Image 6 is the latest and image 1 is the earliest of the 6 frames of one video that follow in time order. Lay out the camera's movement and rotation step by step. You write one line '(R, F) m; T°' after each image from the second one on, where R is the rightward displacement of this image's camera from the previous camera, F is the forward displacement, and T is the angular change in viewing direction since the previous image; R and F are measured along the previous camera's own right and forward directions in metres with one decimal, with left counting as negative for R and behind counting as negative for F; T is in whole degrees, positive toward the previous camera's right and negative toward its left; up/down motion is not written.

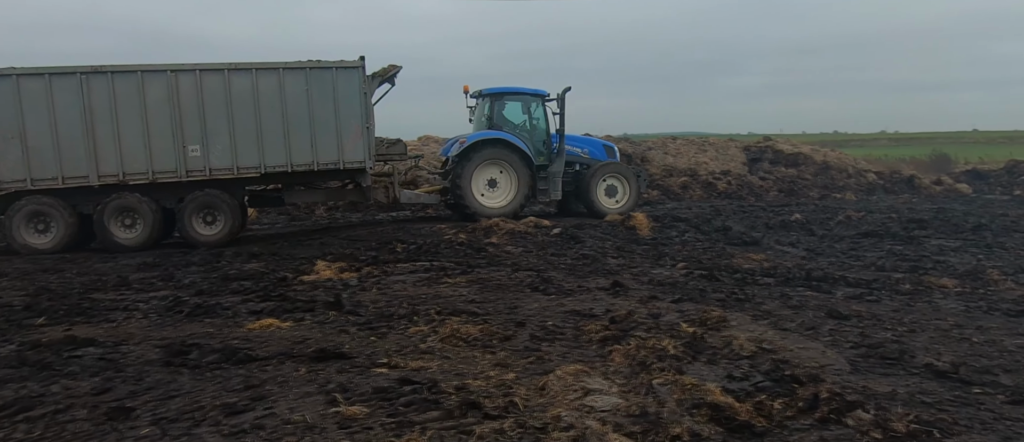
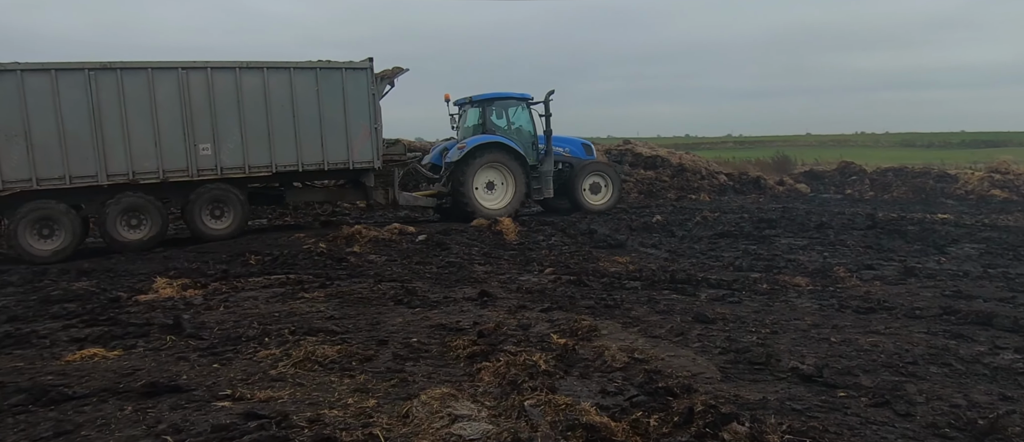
(0.0, +0.3) m; +10°
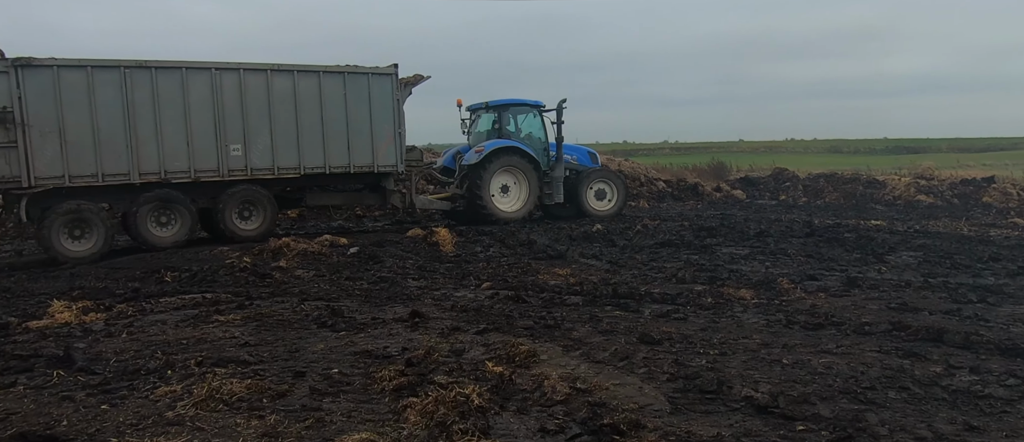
(+0.1, +0.4) m; +4°
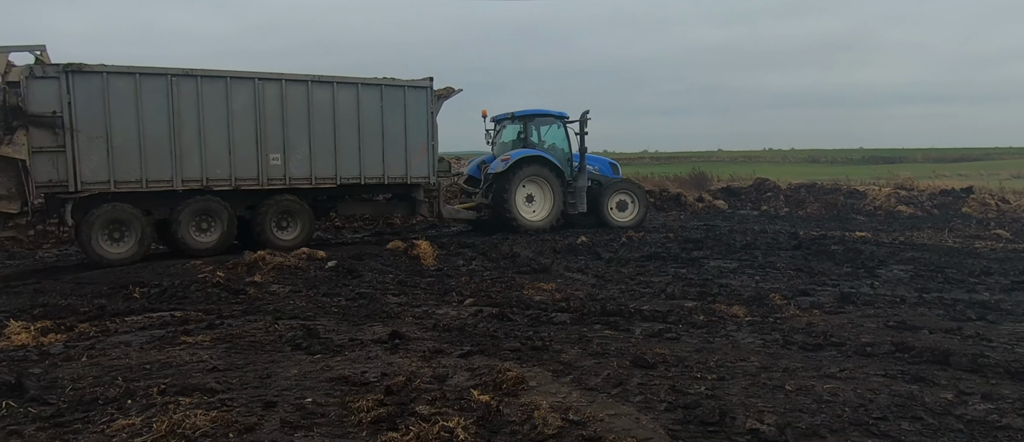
(0.0, +0.3) m; +1°
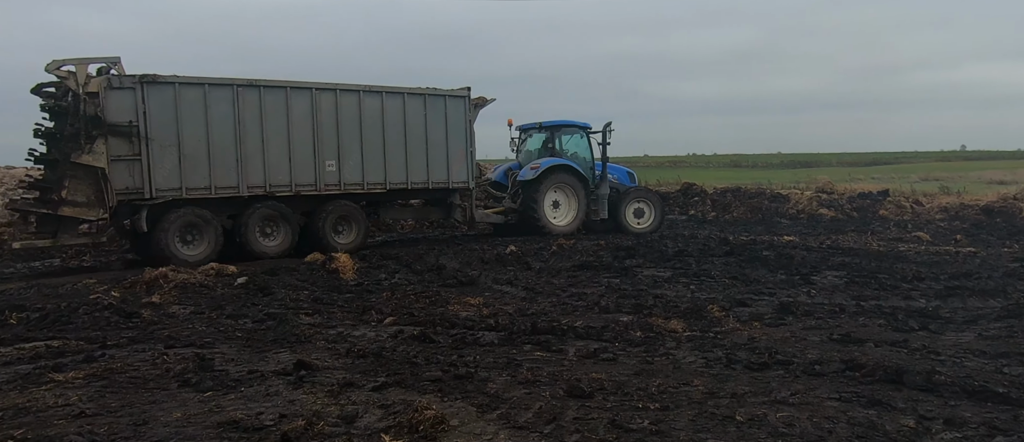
(+0.1, +0.6) m; +5°
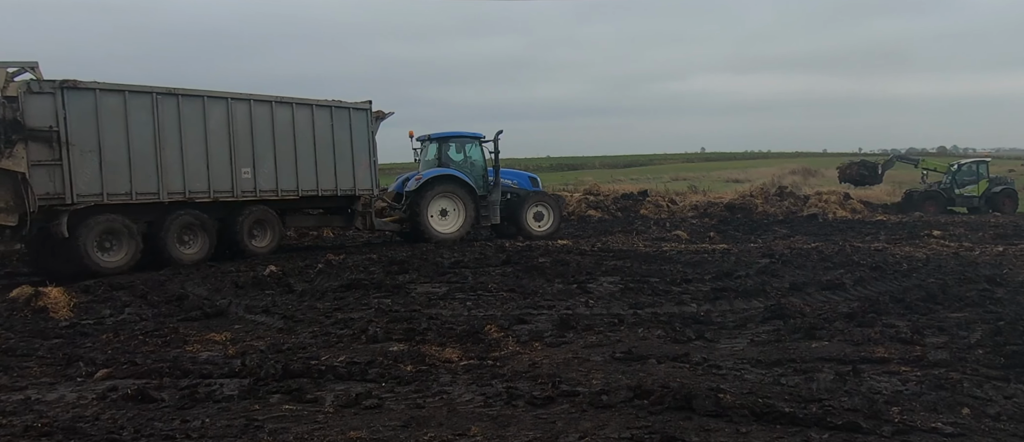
(+0.2, +0.8) m; +16°
